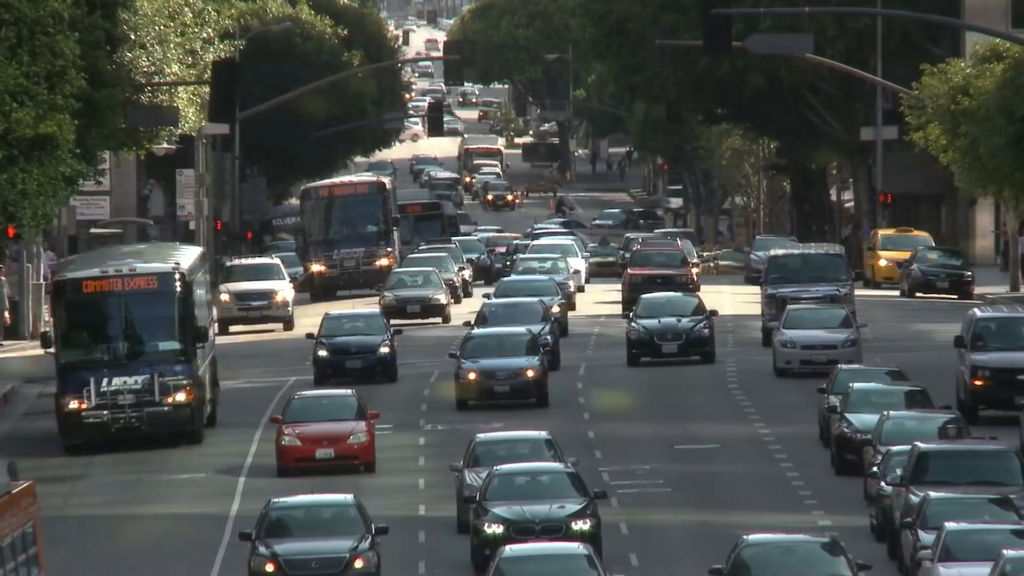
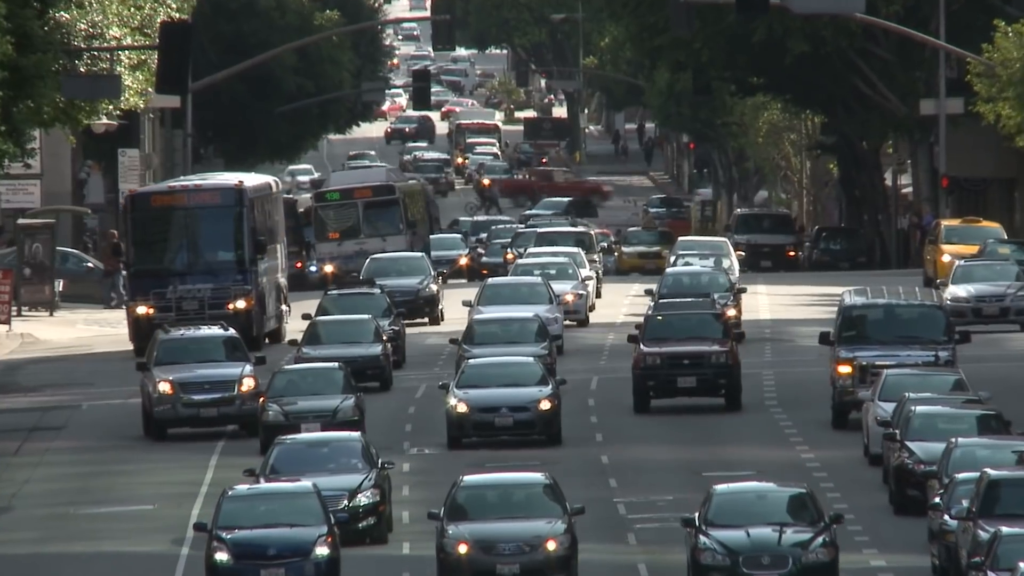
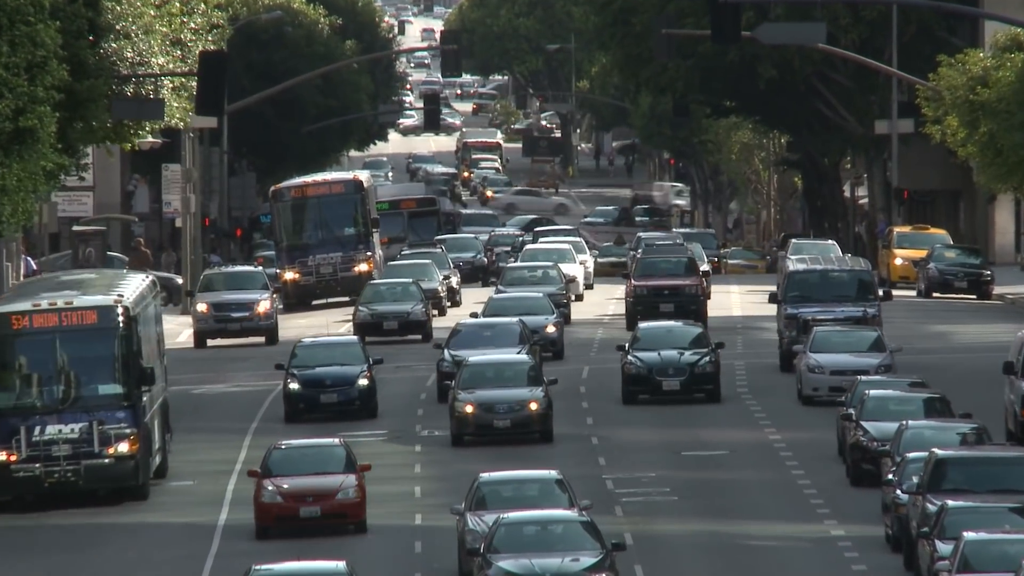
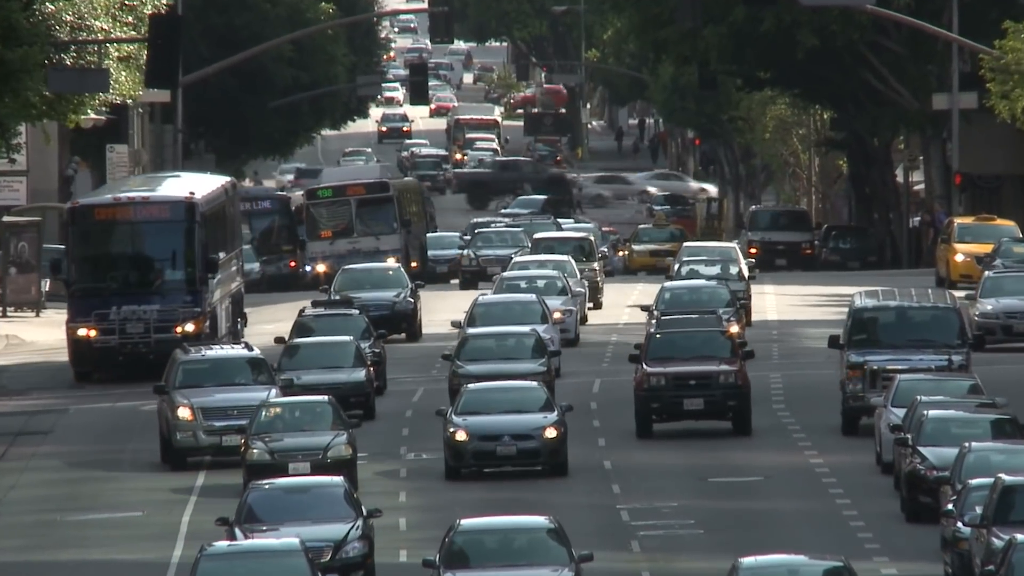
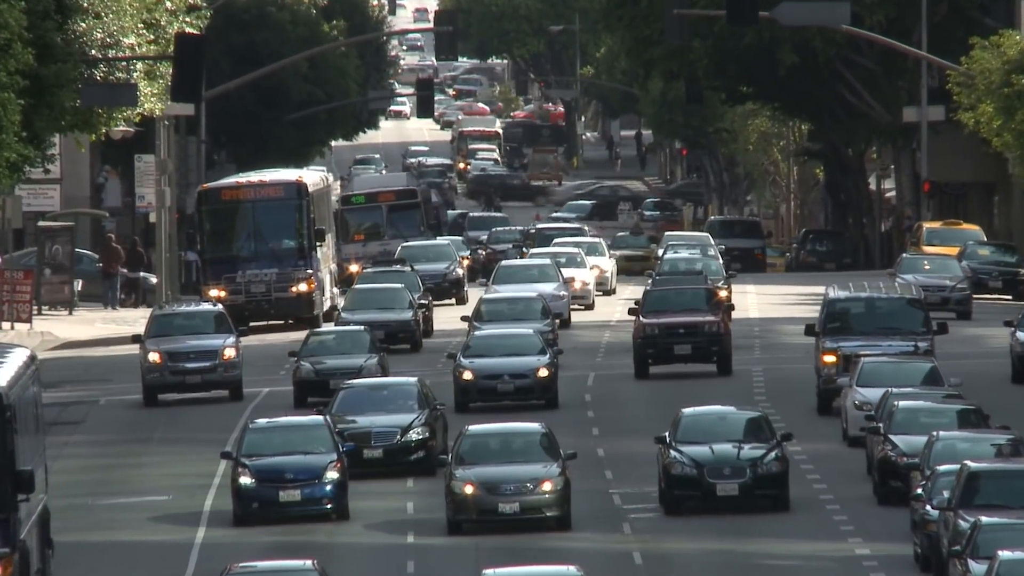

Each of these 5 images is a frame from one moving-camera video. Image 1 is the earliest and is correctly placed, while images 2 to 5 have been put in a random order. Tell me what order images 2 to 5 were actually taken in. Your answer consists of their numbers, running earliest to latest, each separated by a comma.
3, 5, 2, 4
